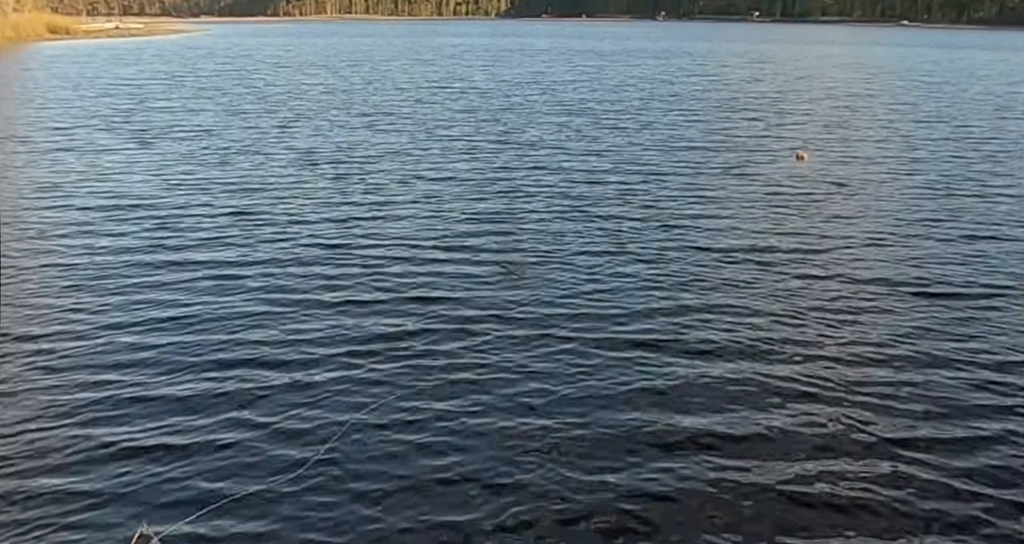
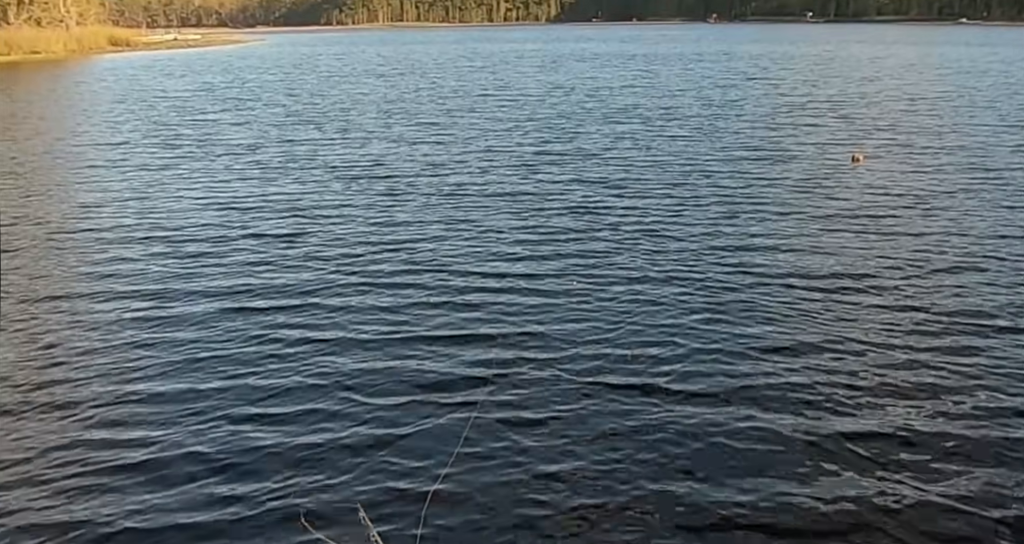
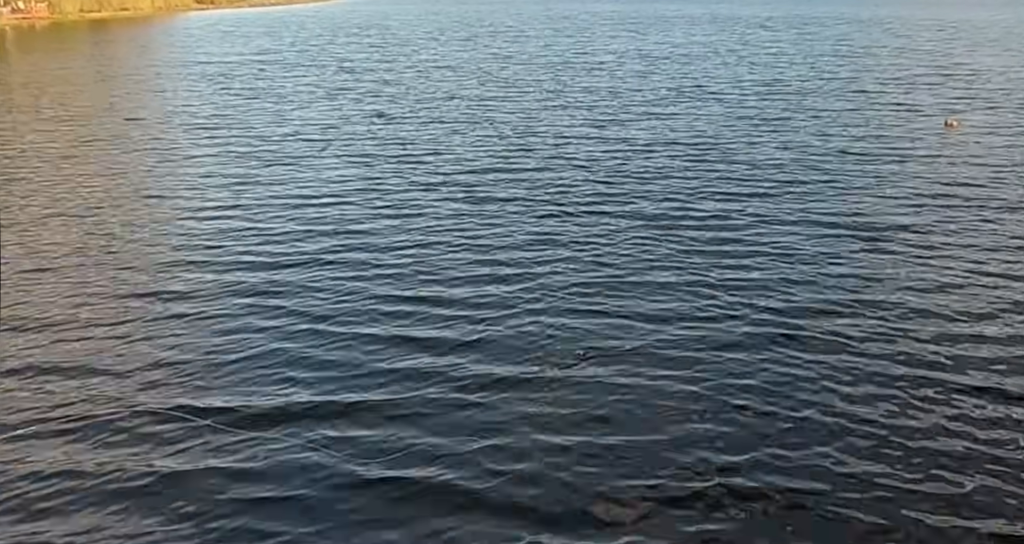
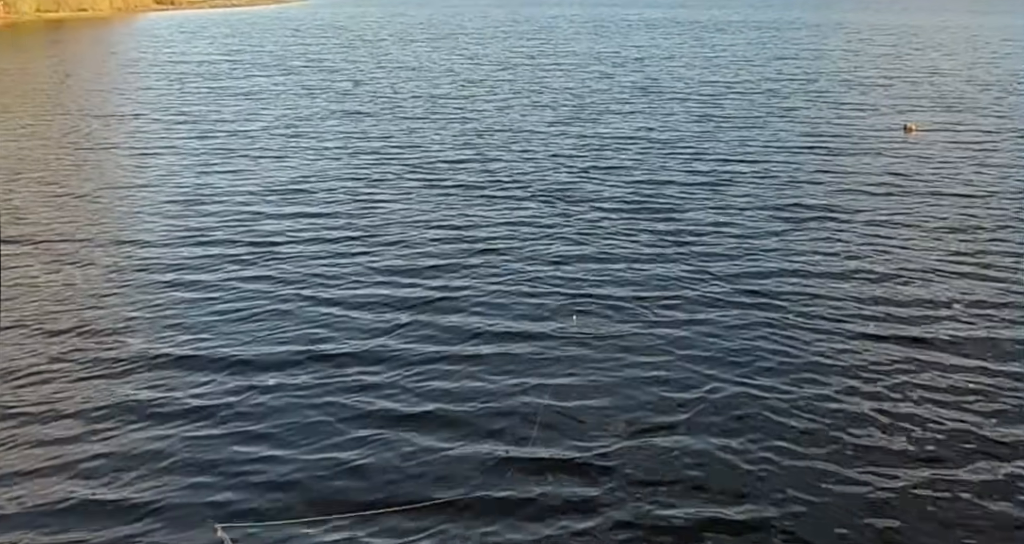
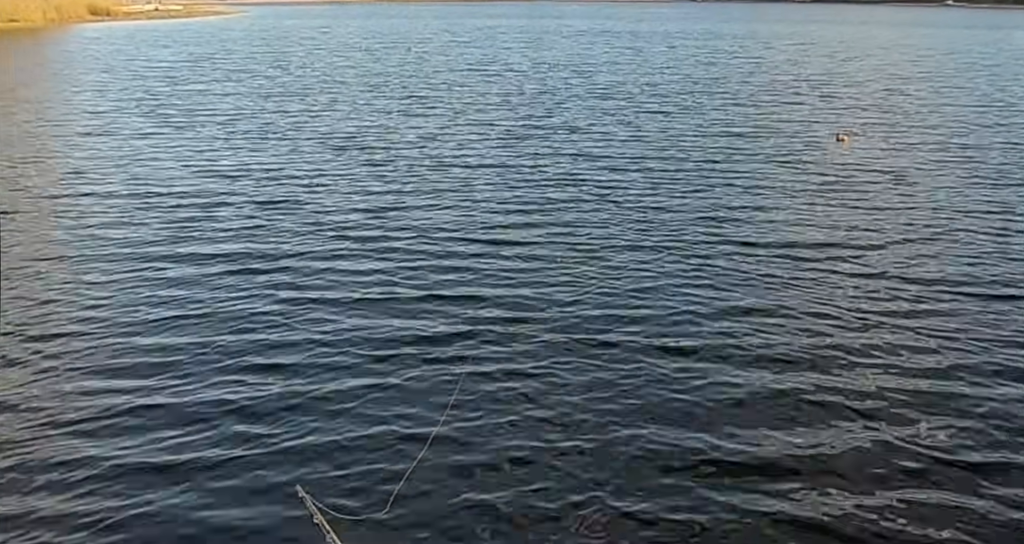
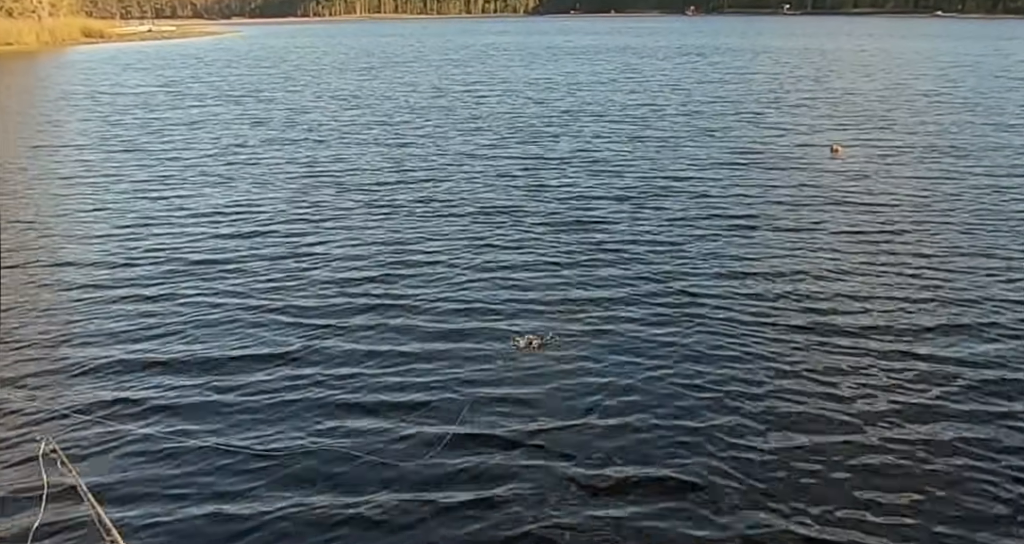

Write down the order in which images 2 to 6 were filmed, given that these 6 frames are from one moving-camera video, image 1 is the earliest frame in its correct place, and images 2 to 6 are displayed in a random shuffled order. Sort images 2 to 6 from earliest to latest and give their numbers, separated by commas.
5, 2, 6, 4, 3
